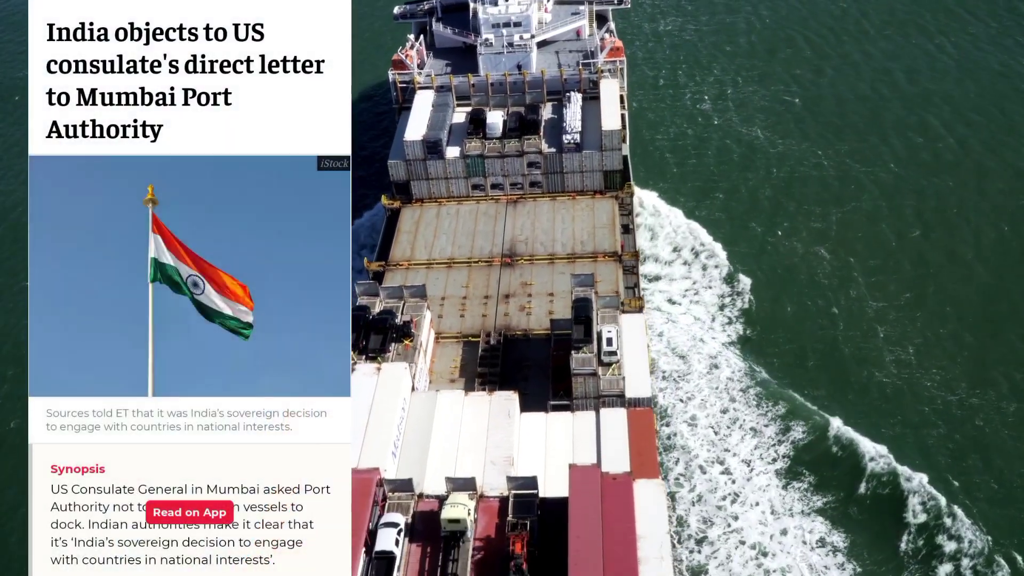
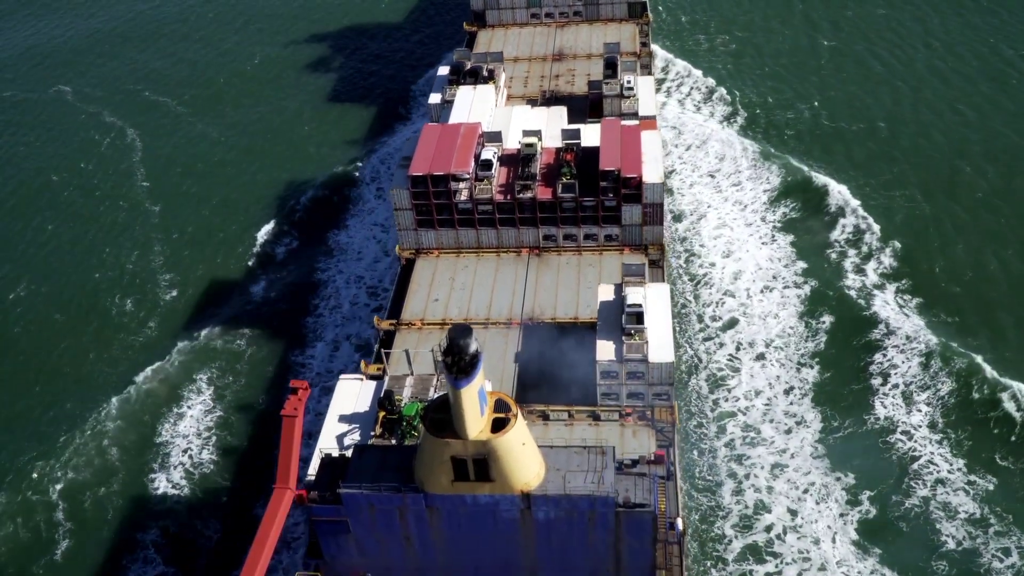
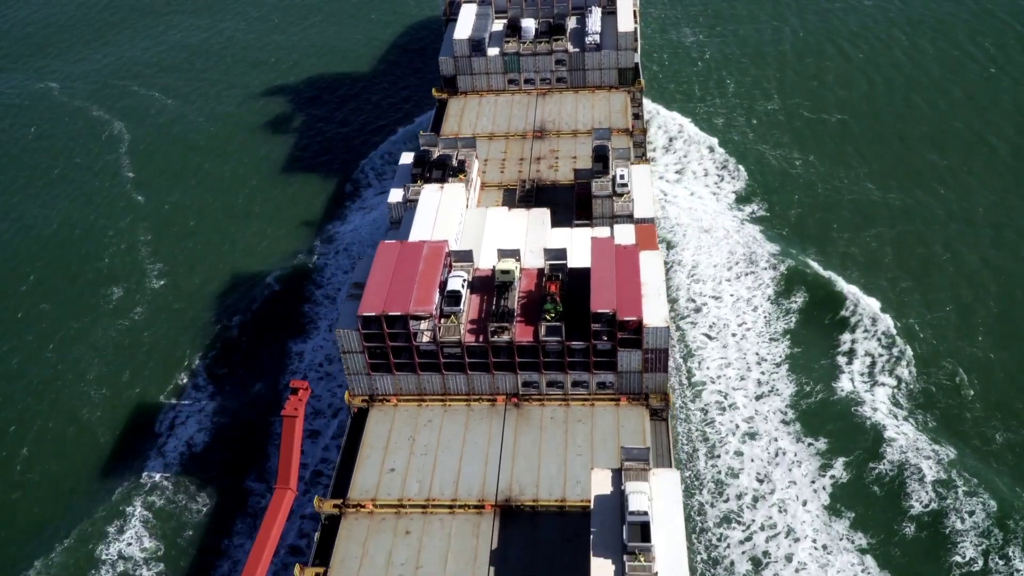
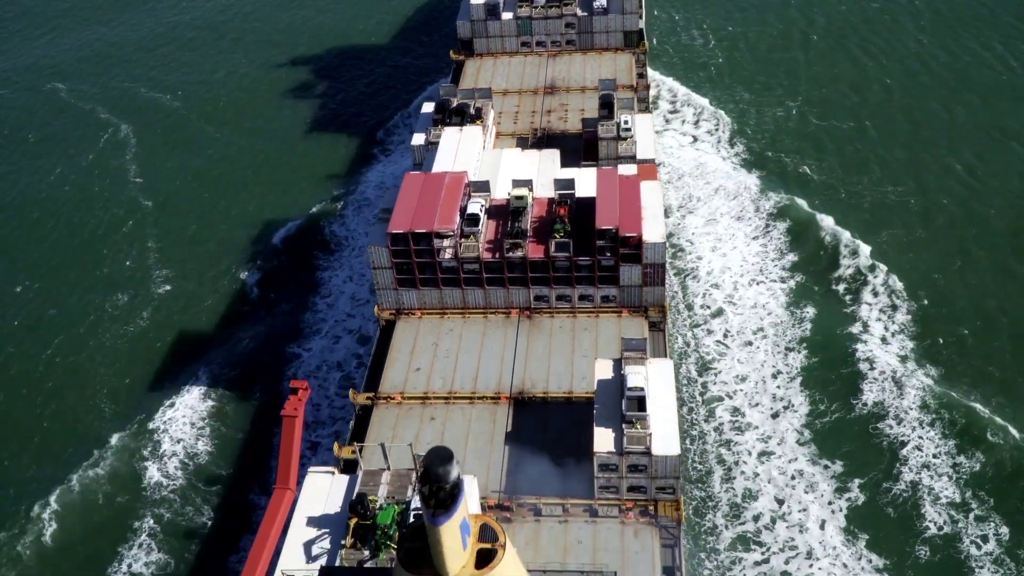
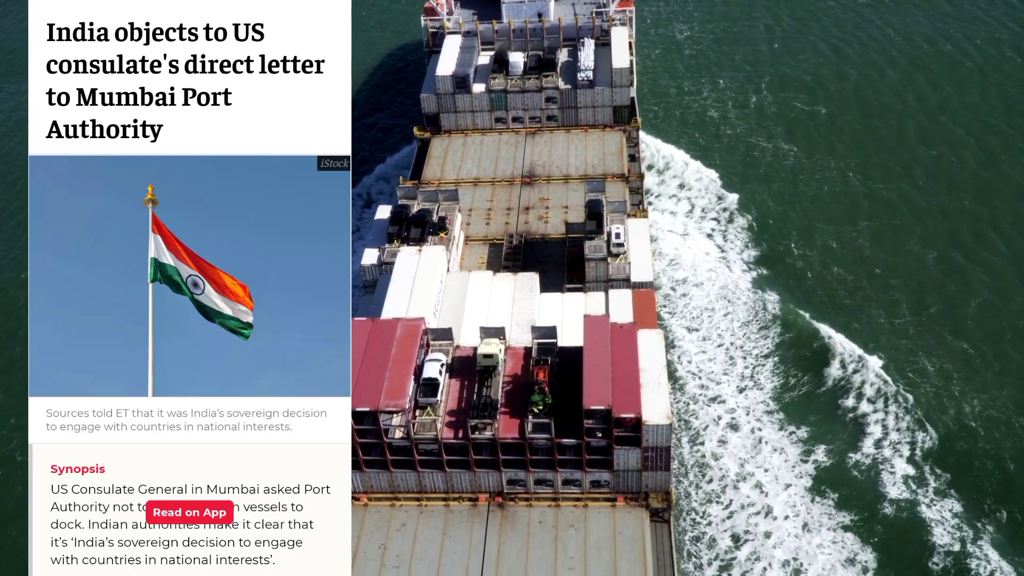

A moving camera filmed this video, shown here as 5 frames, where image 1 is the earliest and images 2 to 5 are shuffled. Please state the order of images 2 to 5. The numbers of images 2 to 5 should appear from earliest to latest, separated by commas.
5, 3, 4, 2
